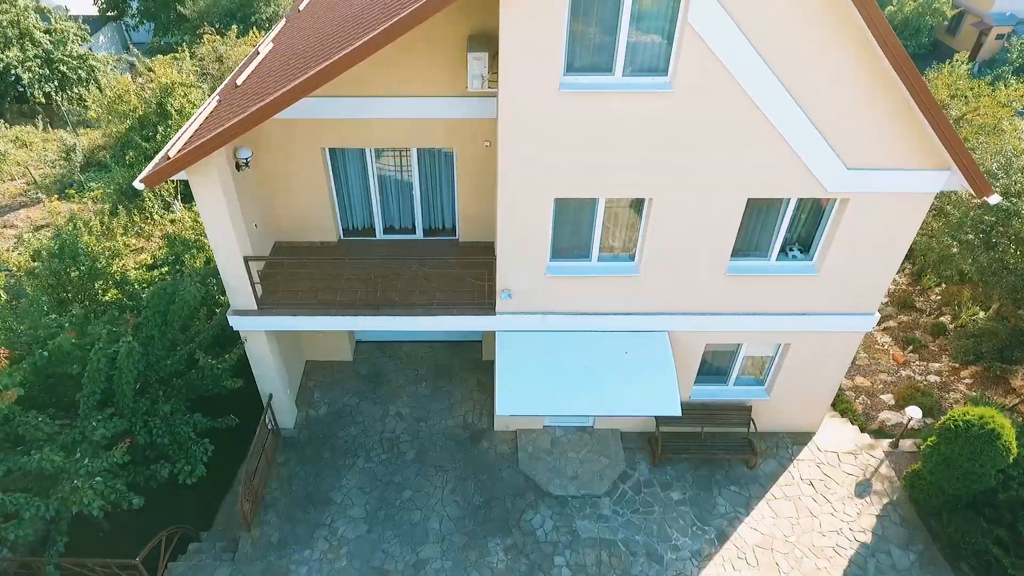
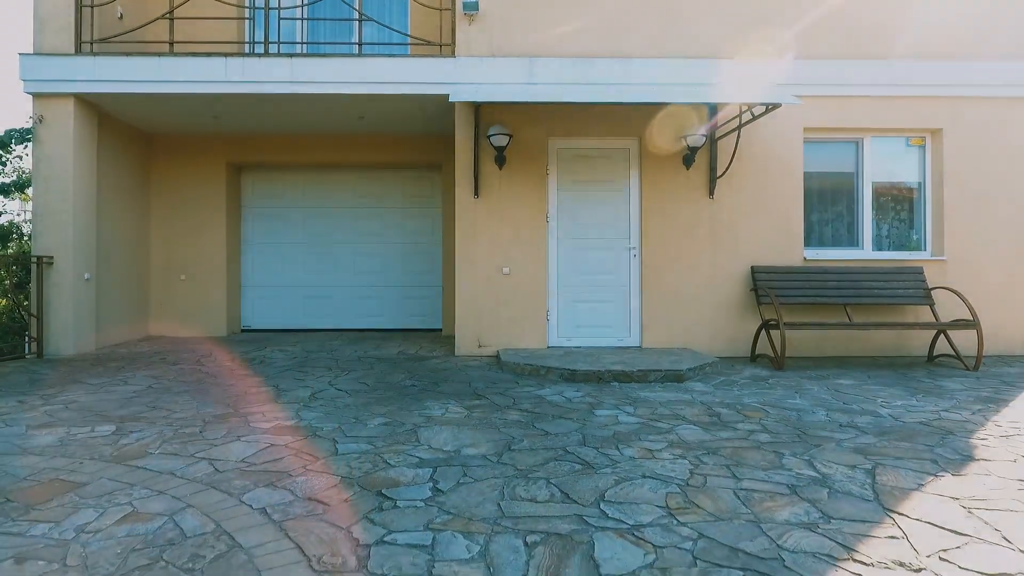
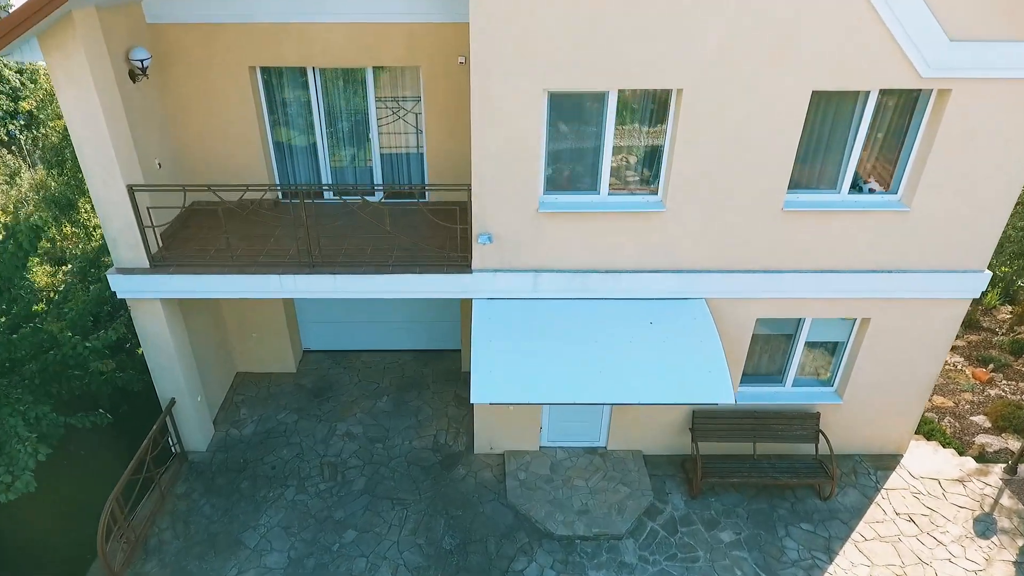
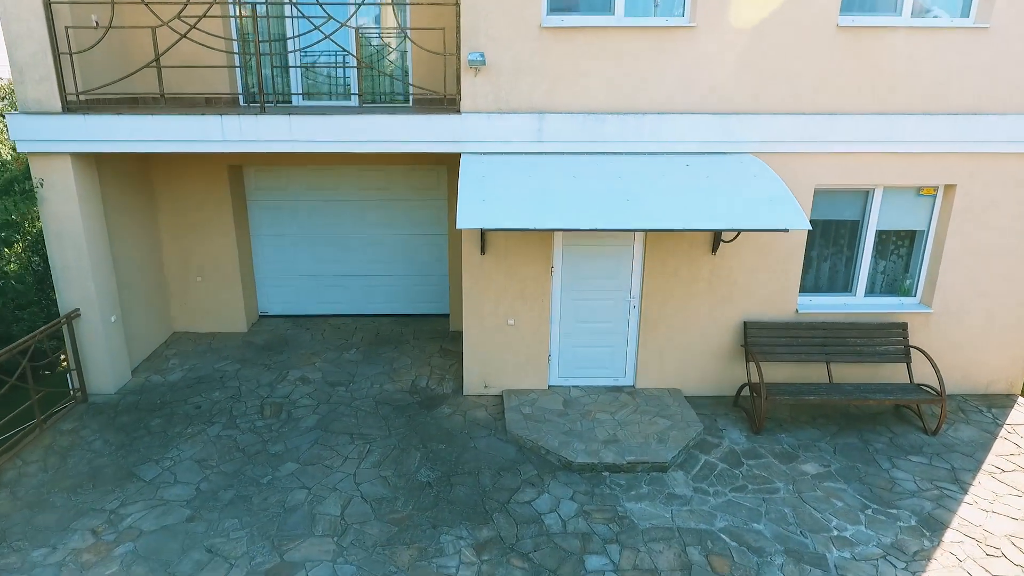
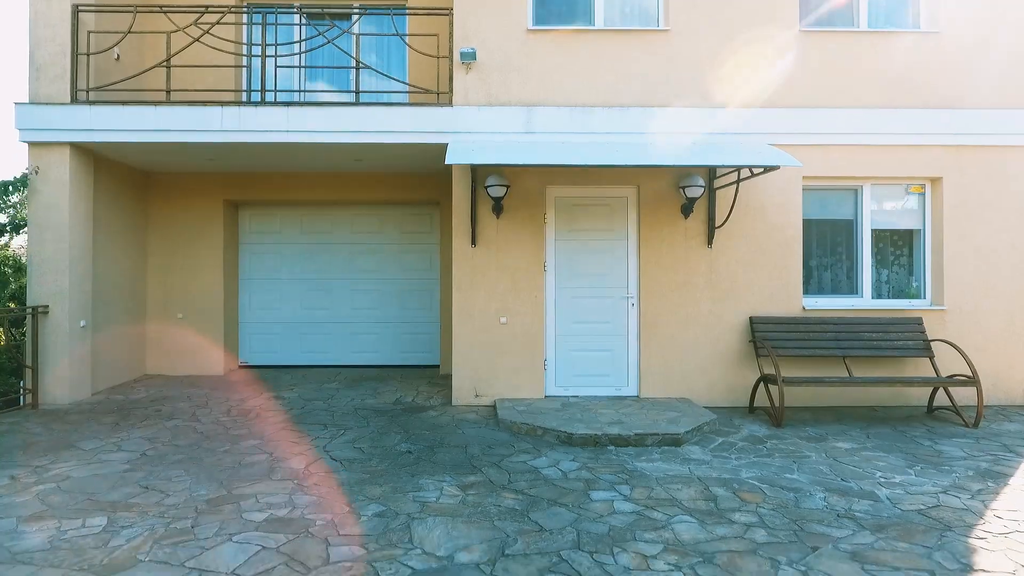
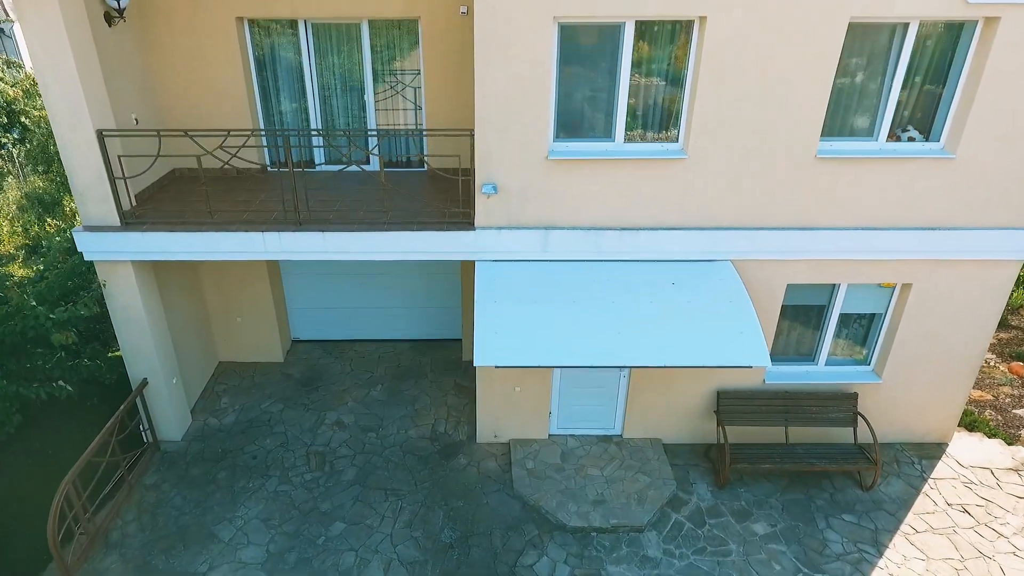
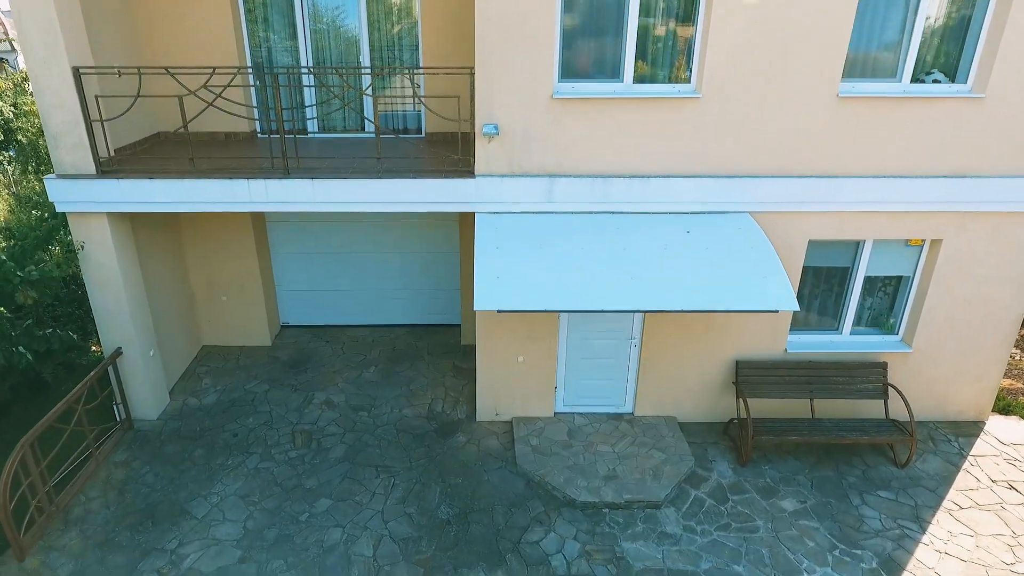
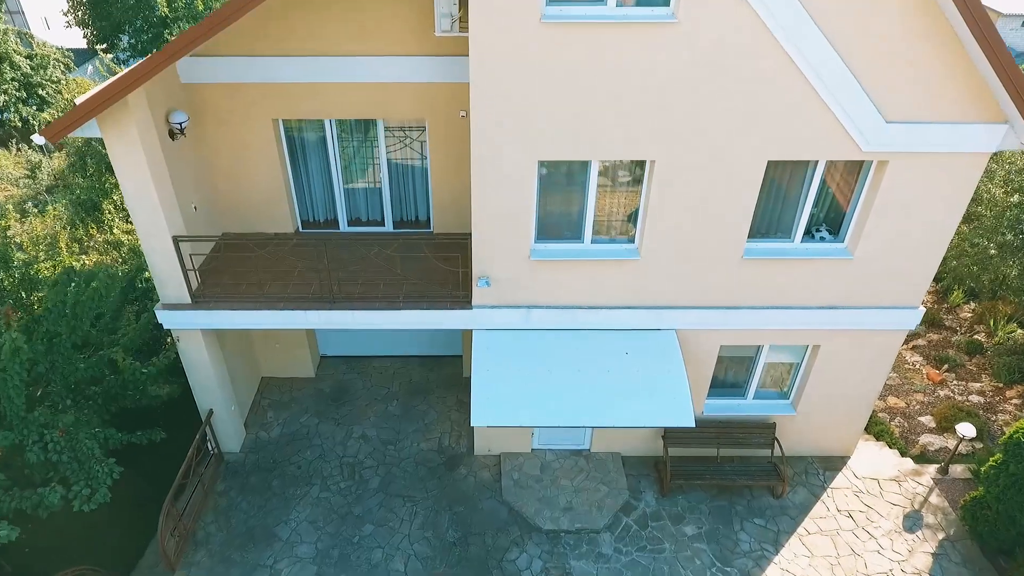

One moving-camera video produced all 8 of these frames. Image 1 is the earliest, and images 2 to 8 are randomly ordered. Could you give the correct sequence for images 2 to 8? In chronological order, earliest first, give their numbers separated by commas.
8, 3, 6, 7, 4, 5, 2
